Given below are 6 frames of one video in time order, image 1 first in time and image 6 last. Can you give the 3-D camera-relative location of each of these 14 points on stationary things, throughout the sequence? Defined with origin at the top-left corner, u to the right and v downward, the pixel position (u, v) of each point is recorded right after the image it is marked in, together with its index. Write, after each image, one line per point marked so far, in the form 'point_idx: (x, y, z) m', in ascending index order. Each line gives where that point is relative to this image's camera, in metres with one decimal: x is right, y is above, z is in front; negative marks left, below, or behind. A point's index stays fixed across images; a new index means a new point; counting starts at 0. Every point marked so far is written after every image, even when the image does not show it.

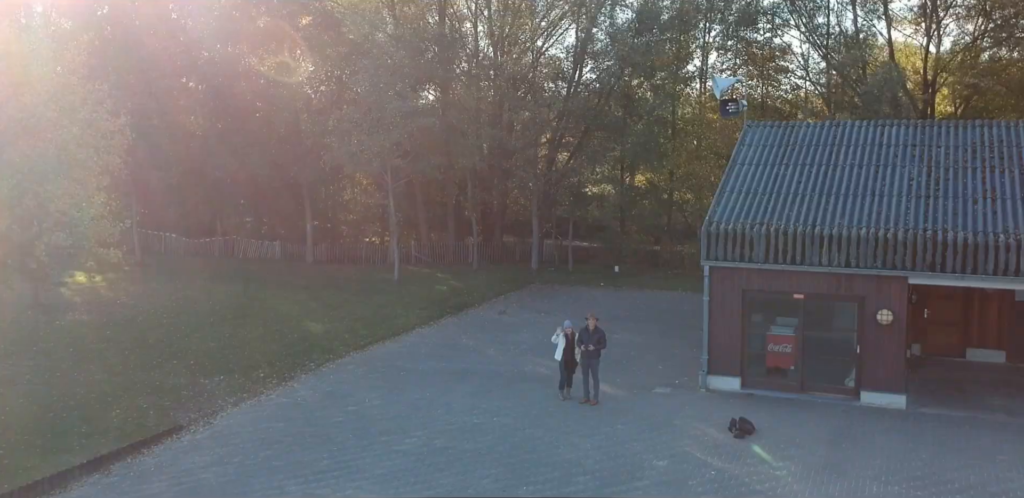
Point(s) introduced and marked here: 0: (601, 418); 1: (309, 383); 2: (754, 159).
0: (+1.8, -3.5, +16.0) m
1: (-4.9, -3.3, +18.7) m
2: (+6.0, +2.2, +19.1) m
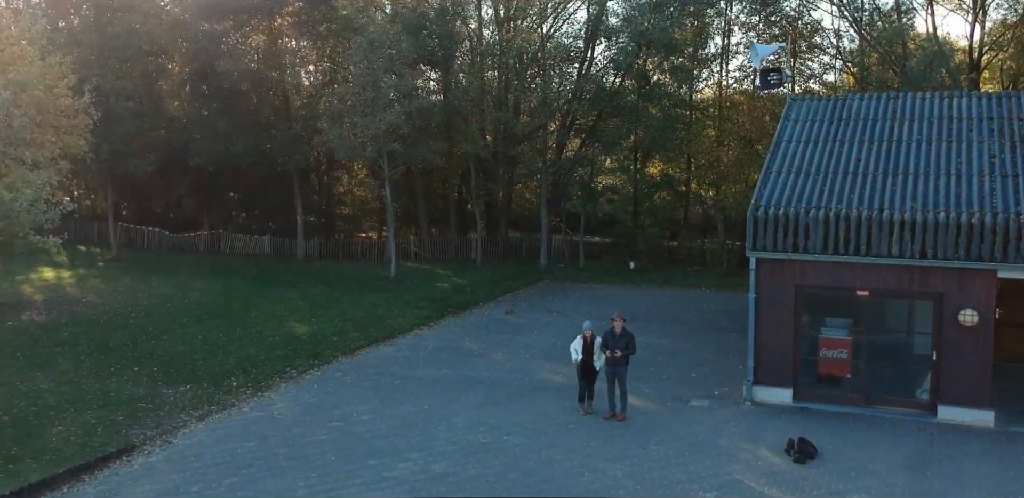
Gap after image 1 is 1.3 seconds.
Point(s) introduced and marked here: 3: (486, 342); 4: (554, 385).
0: (+2.1, -3.3, +13.5) m
1: (-4.7, -3.1, +16.2) m
2: (+6.2, +2.4, +16.5) m
3: (-0.7, -2.4, +19.9) m
4: (+0.9, -2.9, +16.4) m
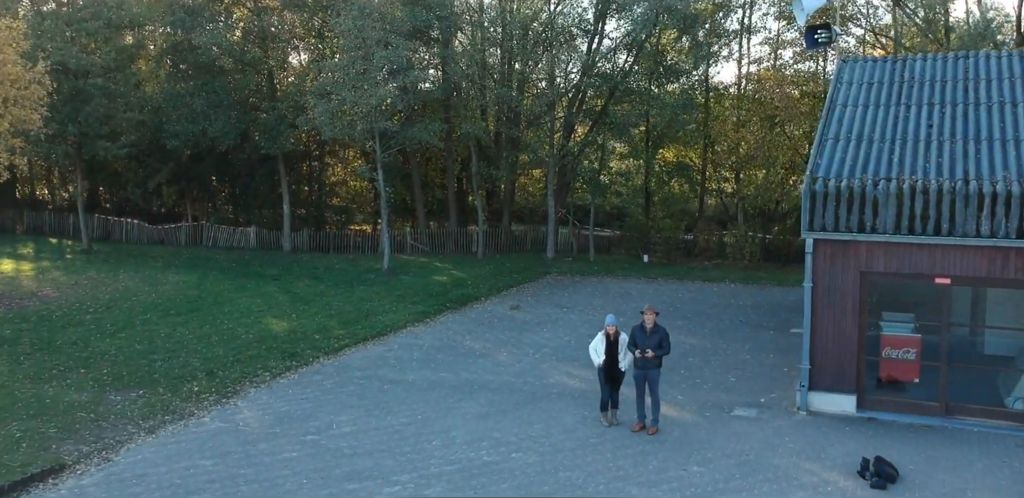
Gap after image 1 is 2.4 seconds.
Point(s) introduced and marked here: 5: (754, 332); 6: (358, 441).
0: (+2.2, -3.0, +11.1) m
1: (-4.5, -2.7, +13.8) m
2: (+6.3, +2.7, +14.1) m
3: (-0.5, -2.1, +17.5) m
4: (+1.0, -2.6, +14.0) m
5: (+5.6, -1.9, +17.8) m
6: (-2.4, -3.0, +12.0) m
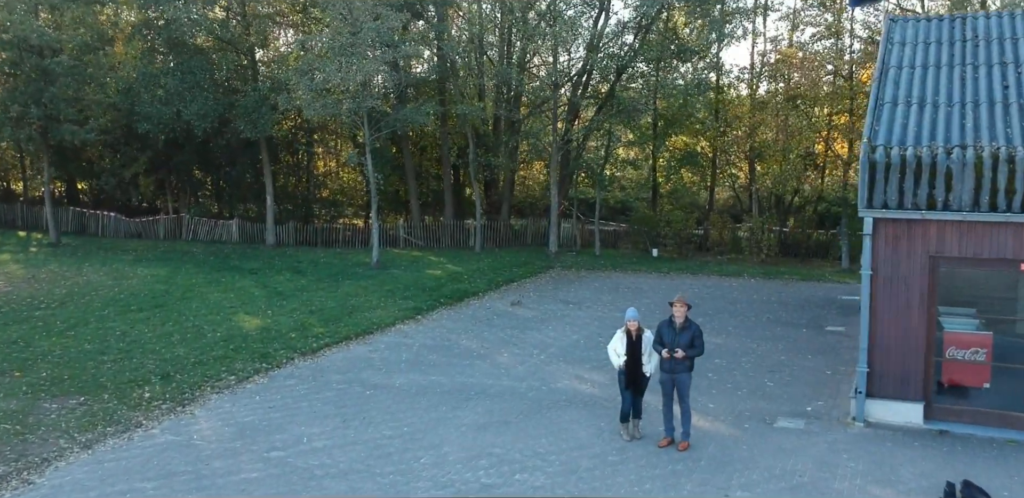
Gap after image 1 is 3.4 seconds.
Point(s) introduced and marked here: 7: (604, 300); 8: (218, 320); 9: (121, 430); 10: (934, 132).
0: (+2.3, -2.7, +9.2) m
1: (-4.5, -2.5, +11.8) m
2: (+6.4, +3.0, +12.2) m
3: (-0.5, -1.8, +15.6) m
4: (+1.1, -2.3, +12.0) m
5: (+5.6, -1.7, +15.9) m
6: (-2.4, -2.7, +10.1) m
7: (+2.3, -1.3, +19.5) m
8: (-6.1, -1.5, +16.0) m
9: (-5.6, -2.6, +11.1) m
10: (+5.8, +1.7, +10.6) m
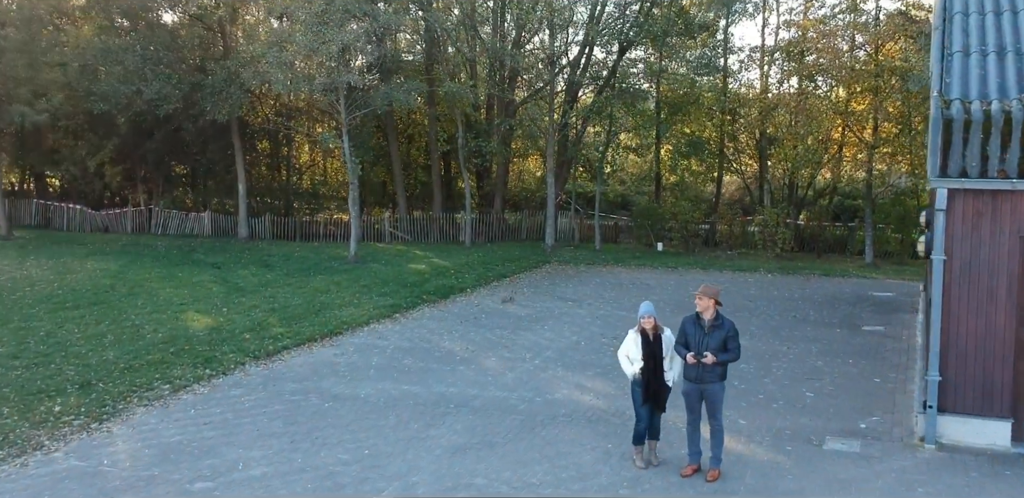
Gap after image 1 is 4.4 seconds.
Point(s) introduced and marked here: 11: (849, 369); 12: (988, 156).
0: (+2.1, -2.5, +7.1) m
1: (-4.7, -2.2, +9.7) m
2: (+6.2, +3.2, +10.2) m
3: (-0.7, -1.6, +13.5) m
4: (+0.9, -2.1, +9.9) m
5: (+5.4, -1.5, +13.8) m
6: (-2.5, -2.5, +8.0) m
7: (+2.1, -1.1, +17.5) m
8: (-6.3, -1.3, +13.9) m
9: (-5.8, -2.4, +9.0) m
10: (+5.7, +1.9, +8.6) m
11: (+5.0, -1.8, +11.5) m
12: (+5.0, +1.0, +8.1) m
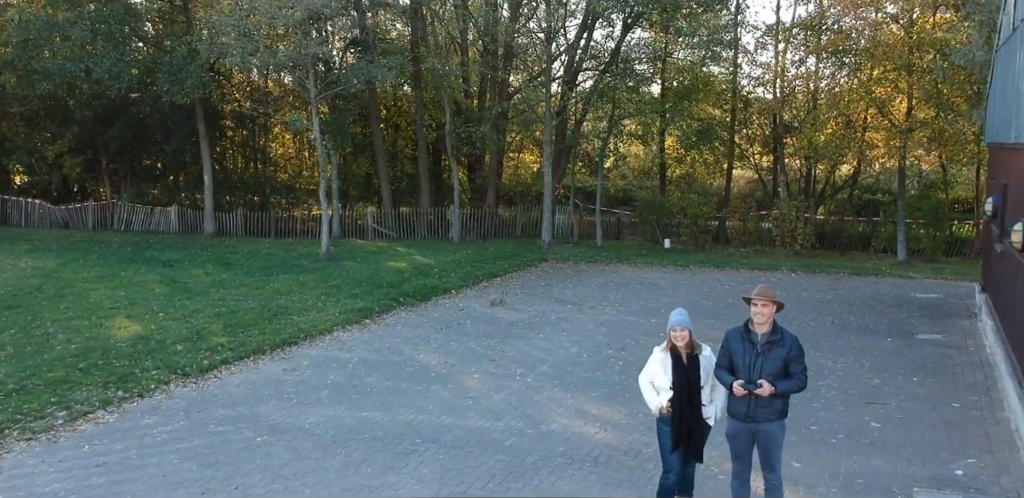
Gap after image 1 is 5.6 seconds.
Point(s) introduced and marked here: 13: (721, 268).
0: (+2.0, -2.4, +4.9) m
1: (-4.8, -2.1, +7.5) m
2: (+6.1, +3.3, +7.9) m
3: (-0.8, -1.5, +11.2) m
4: (+0.7, -2.0, +7.7) m
5: (+5.3, -1.4, +11.6) m
6: (-2.7, -2.4, +5.7) m
7: (+2.0, -1.0, +15.2) m
8: (-6.5, -1.2, +11.6) m
9: (-6.0, -2.3, +6.7) m
10: (+5.5, +2.0, +6.4) m
11: (+4.9, -1.7, +9.3) m
12: (+4.9, +1.1, +5.9) m
13: (+5.3, -0.5, +19.5) m
